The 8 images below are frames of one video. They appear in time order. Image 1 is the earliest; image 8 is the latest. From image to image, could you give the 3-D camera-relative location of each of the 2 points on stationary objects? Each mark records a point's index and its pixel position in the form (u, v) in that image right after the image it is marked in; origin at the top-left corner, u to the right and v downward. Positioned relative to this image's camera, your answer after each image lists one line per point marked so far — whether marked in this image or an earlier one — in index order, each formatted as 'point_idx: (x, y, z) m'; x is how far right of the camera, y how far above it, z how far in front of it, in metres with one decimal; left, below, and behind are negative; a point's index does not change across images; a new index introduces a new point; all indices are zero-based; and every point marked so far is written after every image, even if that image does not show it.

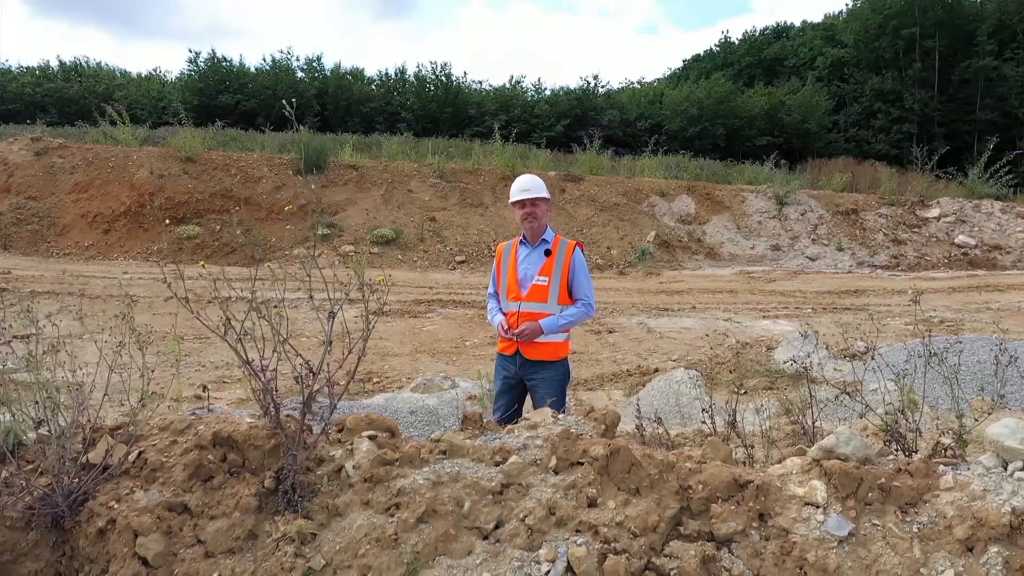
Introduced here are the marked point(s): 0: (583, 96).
0: (+1.3, +3.6, +17.1) m
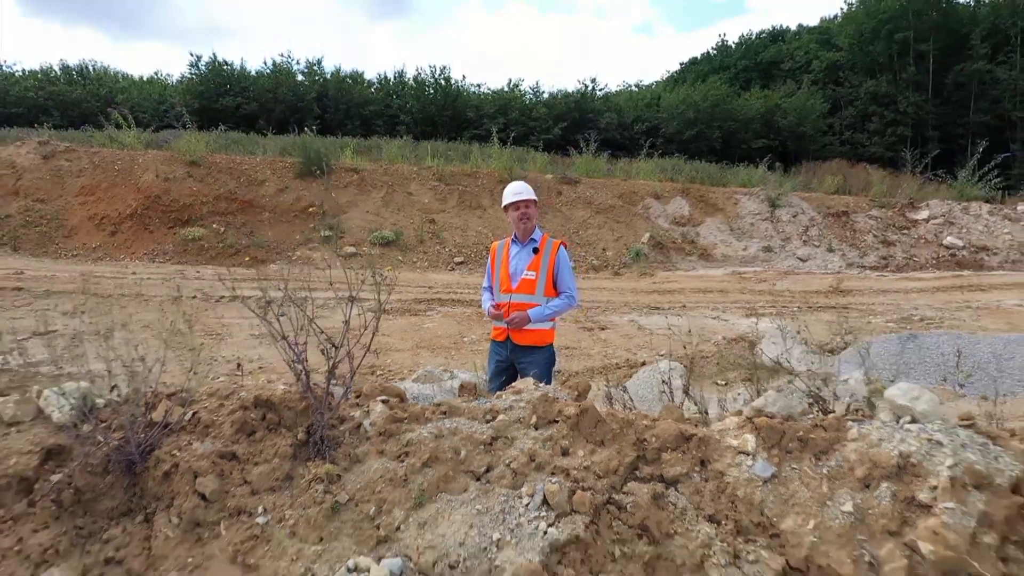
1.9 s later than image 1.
0: (+1.3, +3.6, +17.3) m
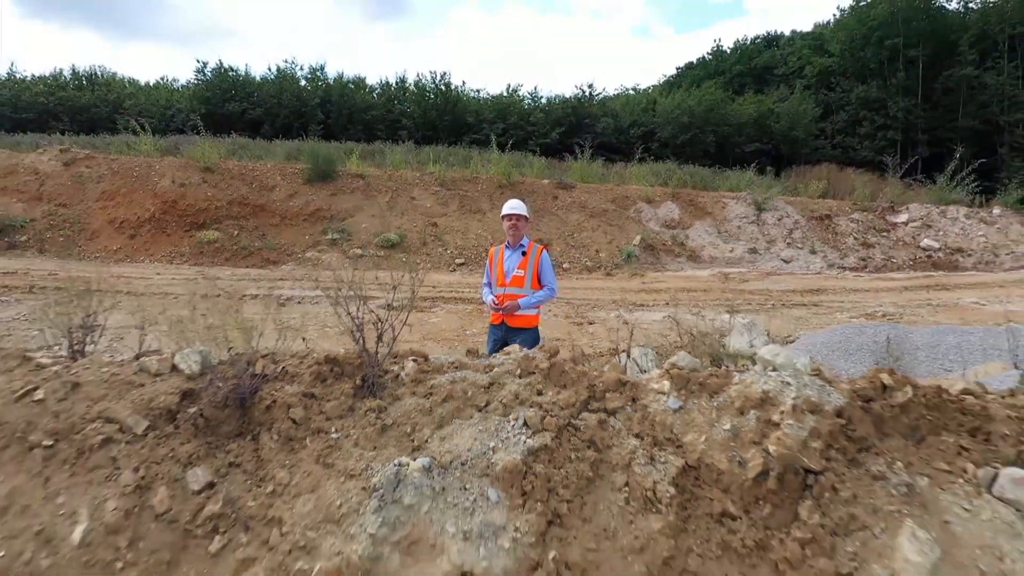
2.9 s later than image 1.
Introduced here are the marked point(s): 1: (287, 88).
0: (+1.3, +3.6, +17.9) m
1: (-4.0, +3.6, +16.5) m
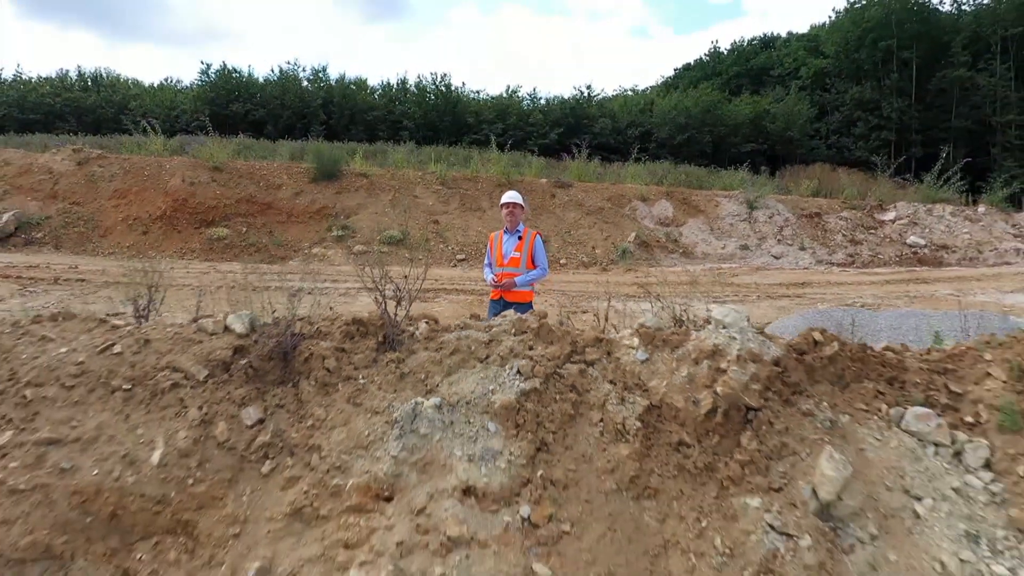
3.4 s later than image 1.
0: (+1.3, +3.6, +18.2) m
1: (-4.1, +3.6, +16.9) m
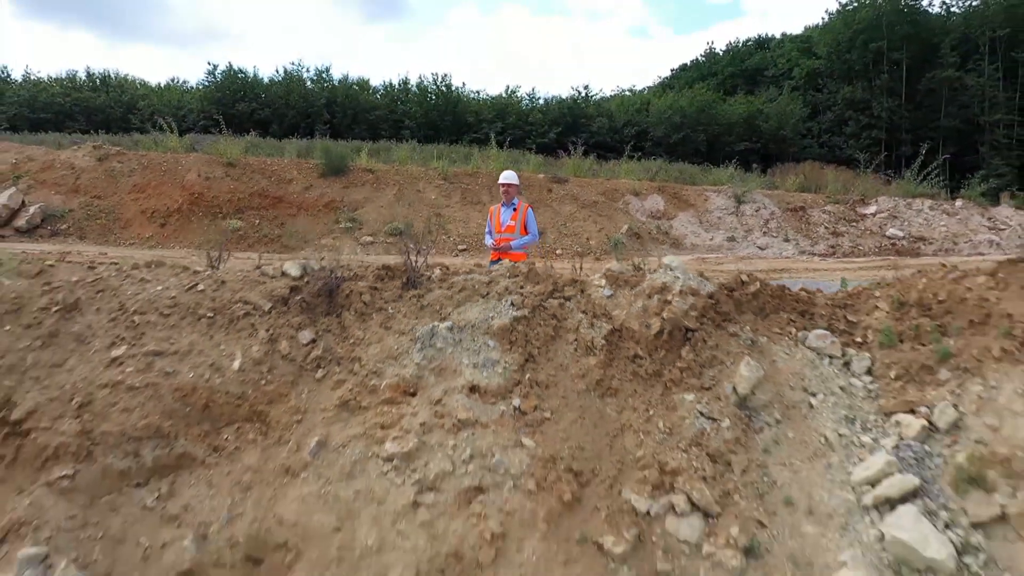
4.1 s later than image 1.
0: (+1.2, +3.8, +18.8) m
1: (-4.1, +3.8, +17.5) m
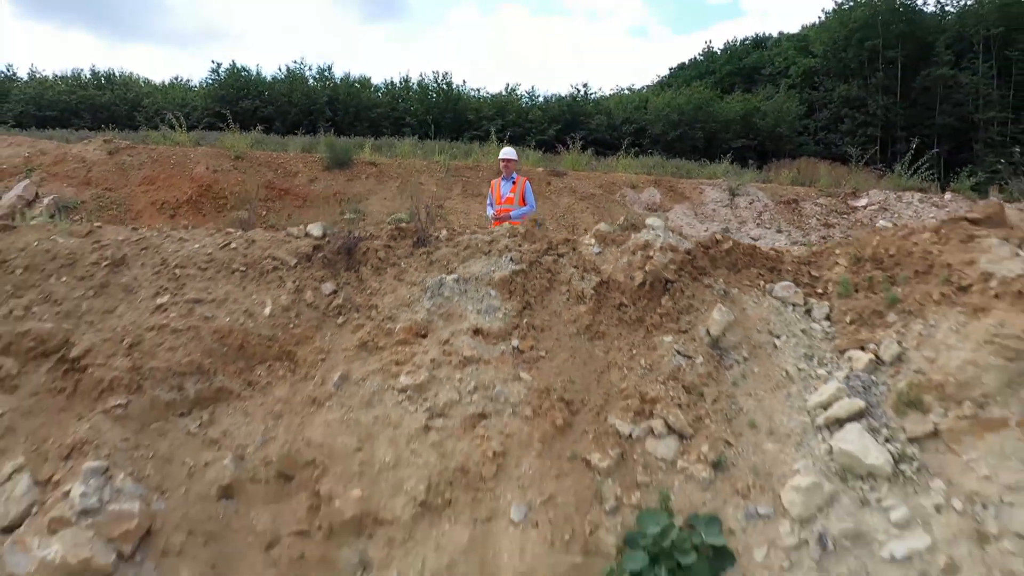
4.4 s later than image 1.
0: (+1.2, +3.9, +19.1) m
1: (-4.1, +3.9, +17.8) m
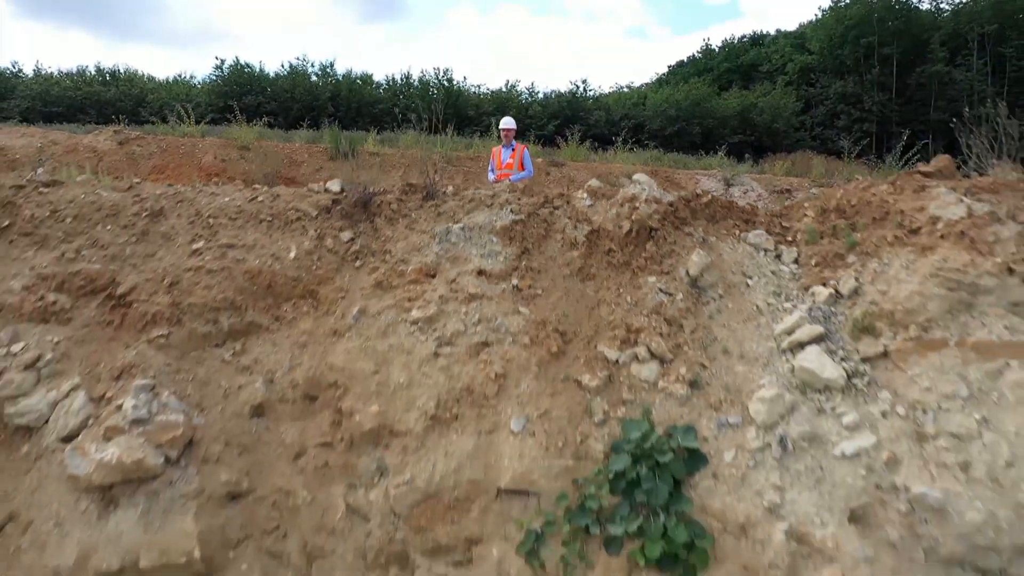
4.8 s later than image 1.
0: (+1.2, +4.1, +19.5) m
1: (-4.1, +4.1, +18.1) m
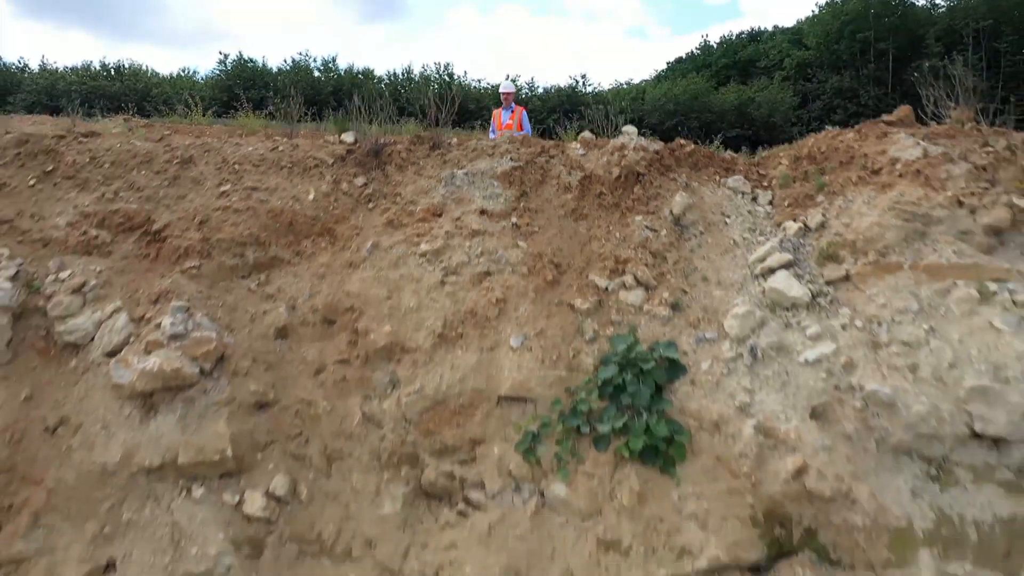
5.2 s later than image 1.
0: (+1.2, +4.3, +19.8) m
1: (-4.1, +4.3, +18.4) m
